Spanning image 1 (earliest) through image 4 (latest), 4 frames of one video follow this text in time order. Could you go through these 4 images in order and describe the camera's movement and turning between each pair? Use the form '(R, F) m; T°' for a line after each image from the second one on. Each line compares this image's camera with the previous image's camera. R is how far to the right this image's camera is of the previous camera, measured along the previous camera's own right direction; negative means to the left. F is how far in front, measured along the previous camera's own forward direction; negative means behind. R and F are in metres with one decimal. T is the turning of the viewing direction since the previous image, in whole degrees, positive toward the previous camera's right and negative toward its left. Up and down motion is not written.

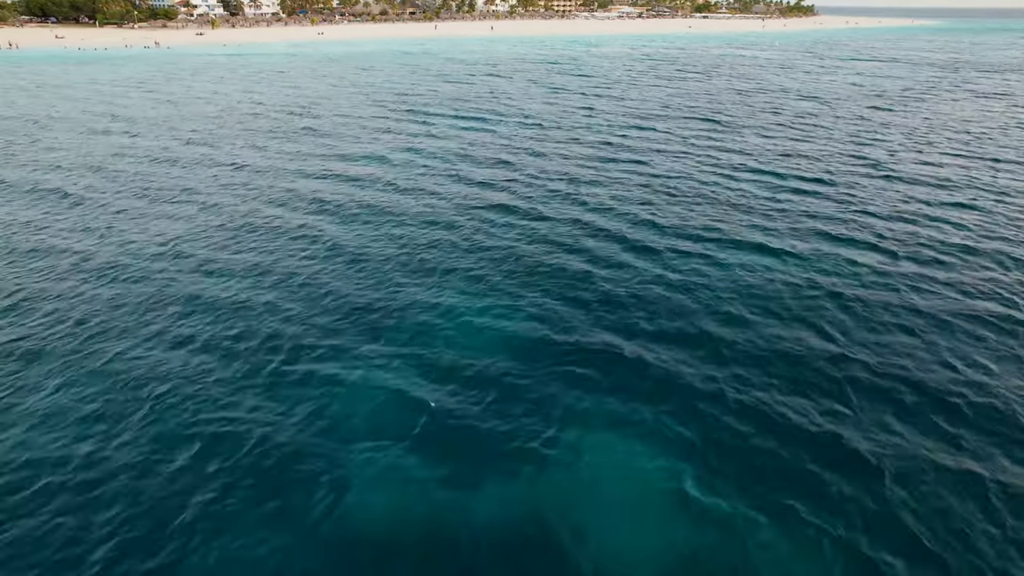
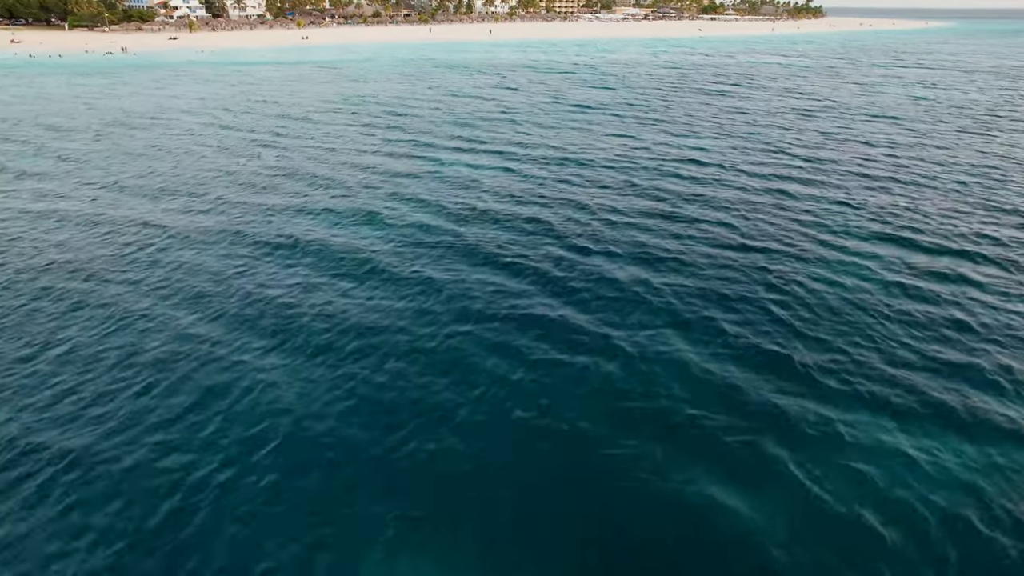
(-1.9, +8.9) m; +1°
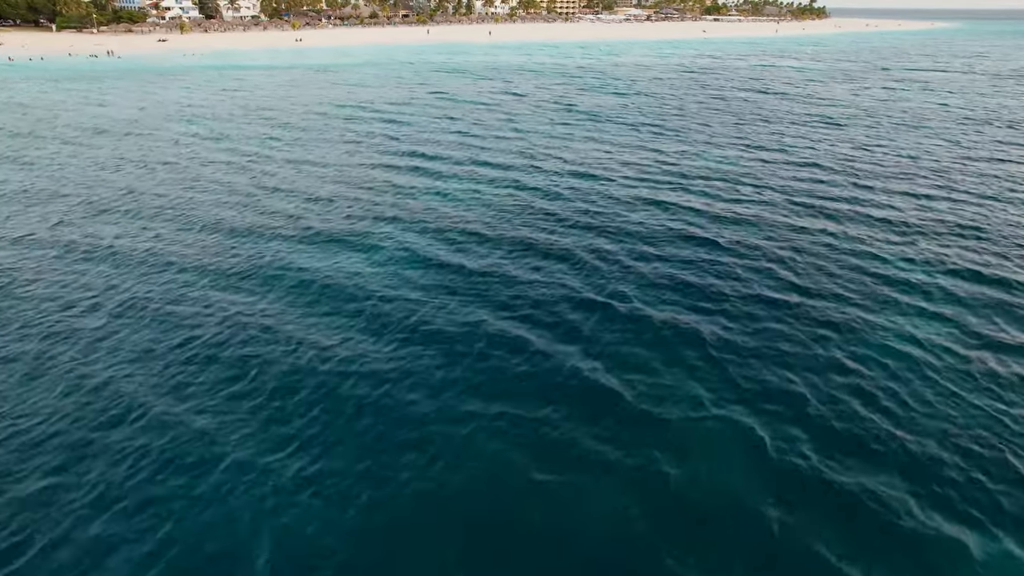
(-0.7, +3.5) m; 0°
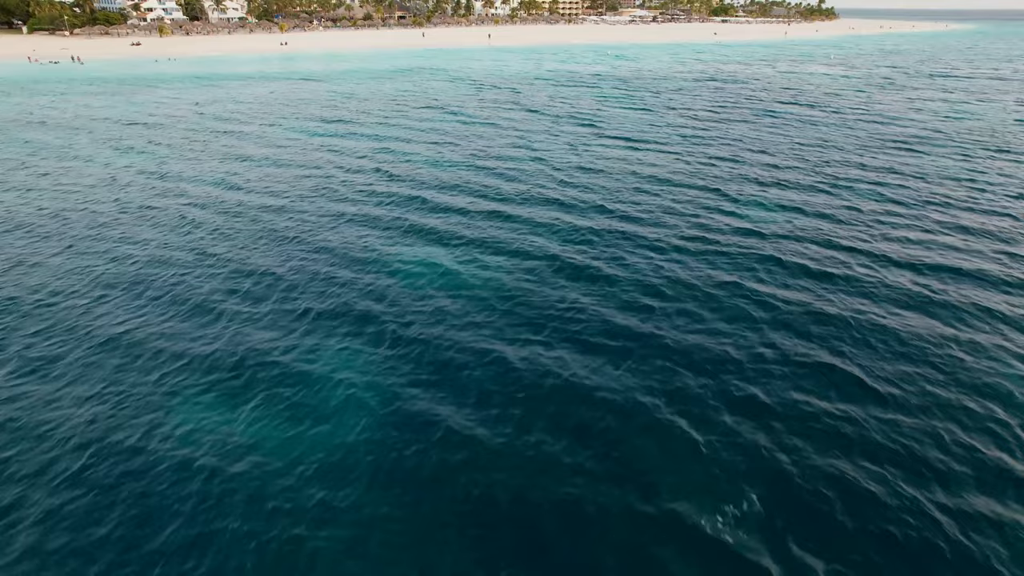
(-1.6, +8.3) m; 0°
